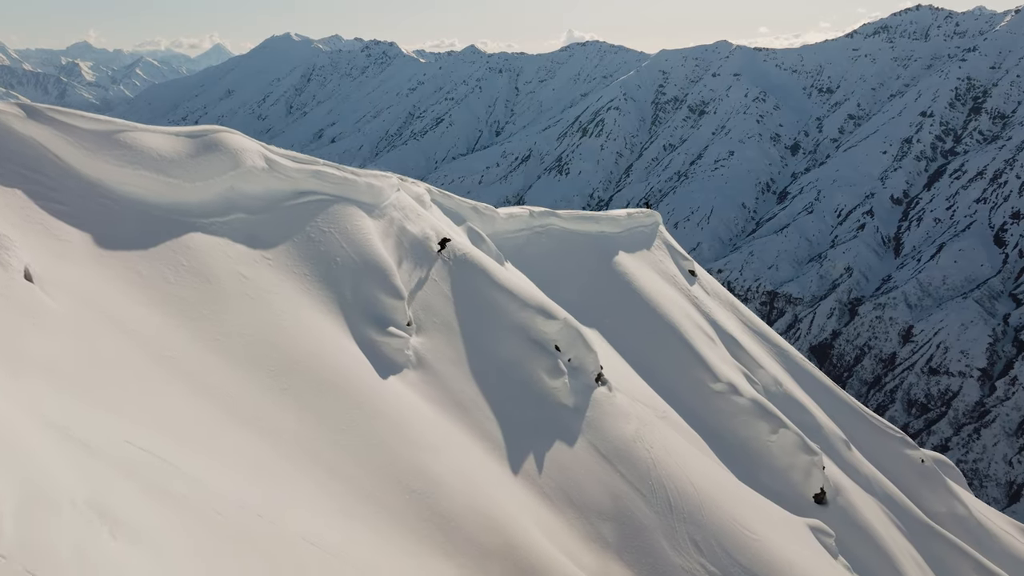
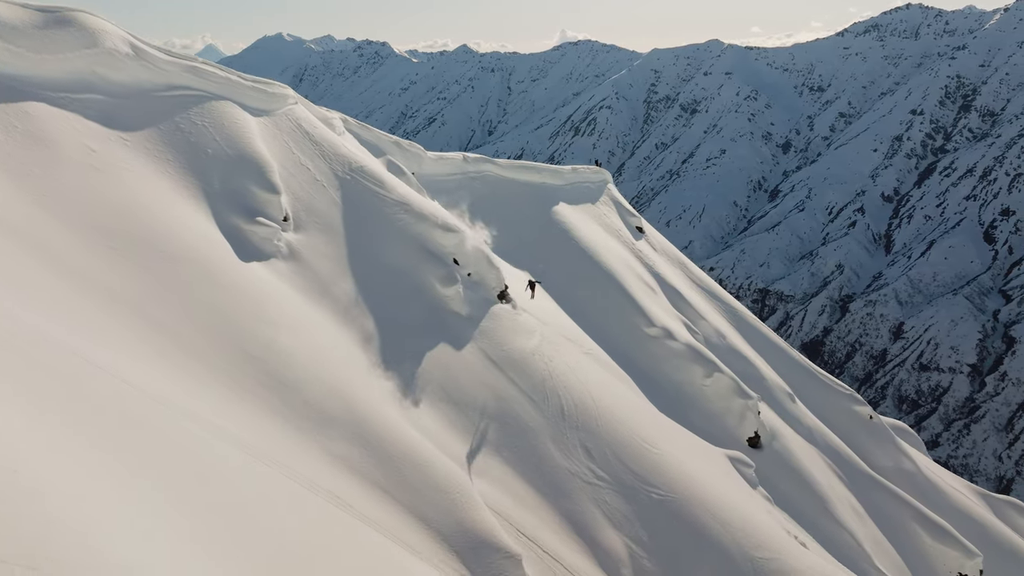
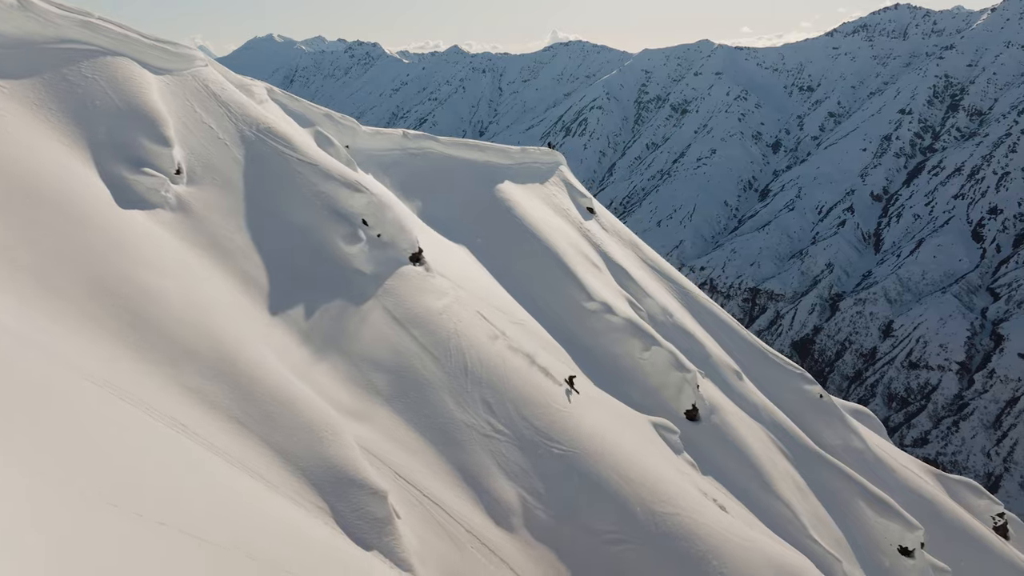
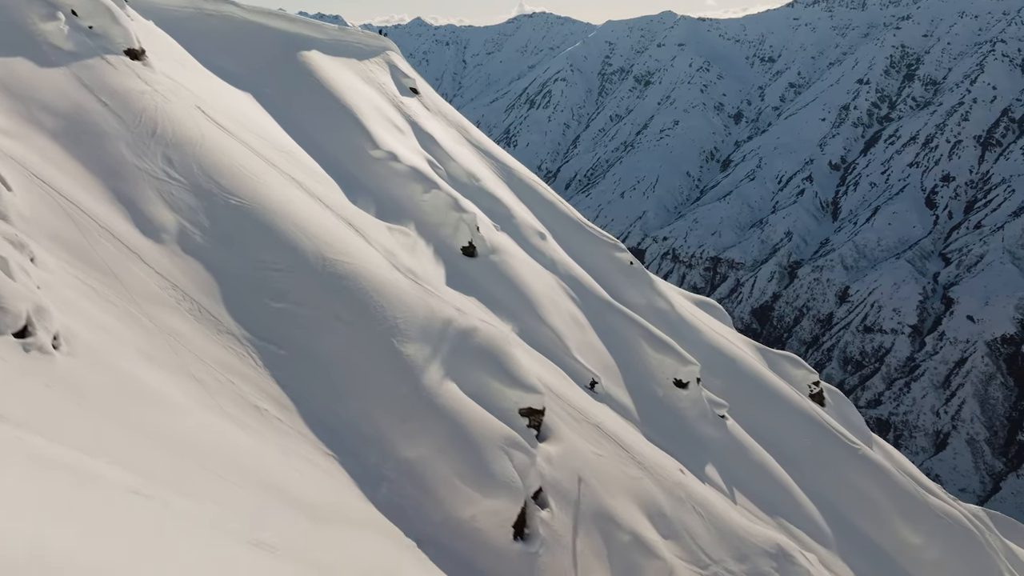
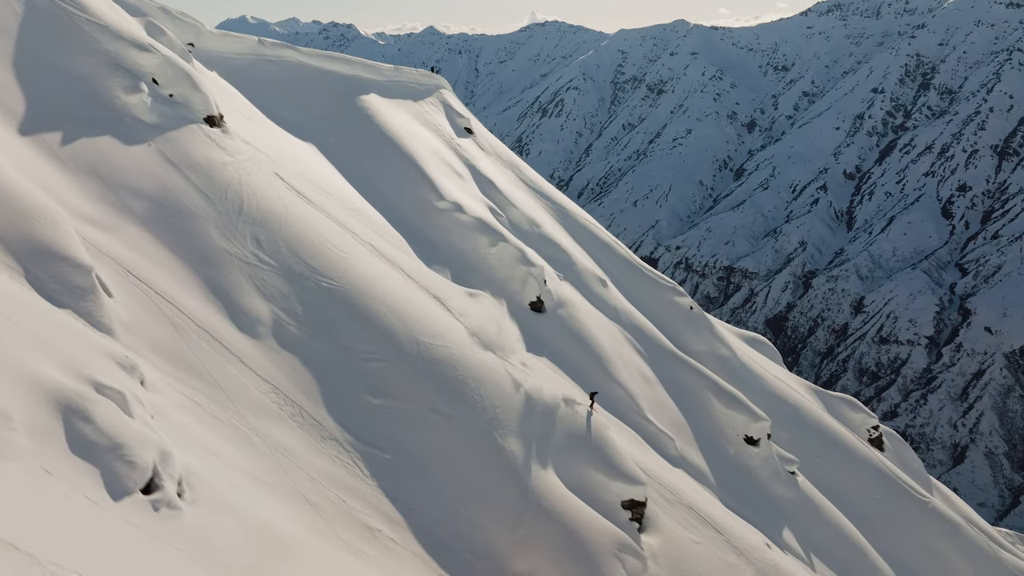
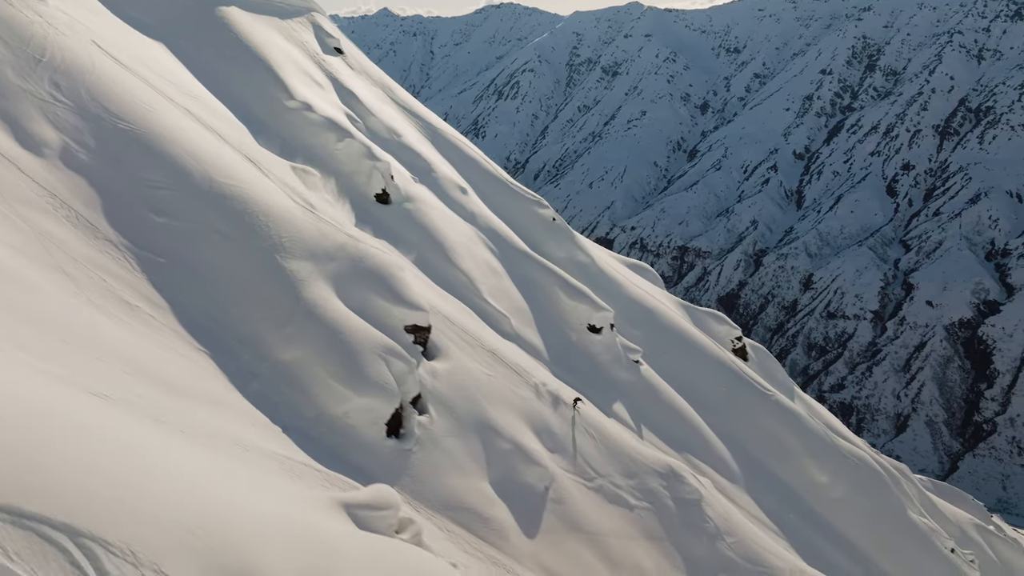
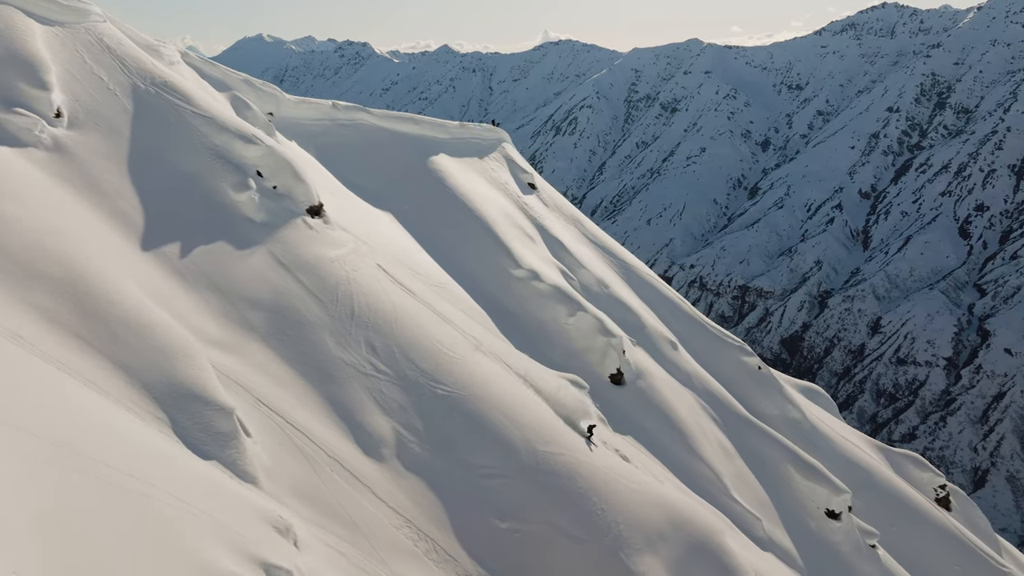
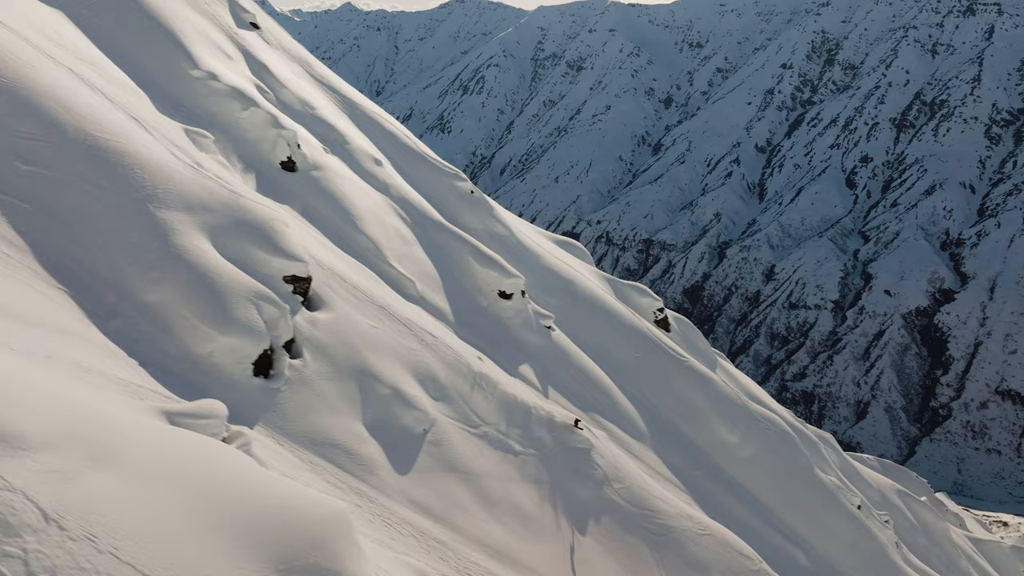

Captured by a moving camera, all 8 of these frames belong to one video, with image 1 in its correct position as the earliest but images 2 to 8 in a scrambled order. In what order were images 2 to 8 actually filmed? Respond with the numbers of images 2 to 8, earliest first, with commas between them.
2, 3, 7, 5, 4, 6, 8
